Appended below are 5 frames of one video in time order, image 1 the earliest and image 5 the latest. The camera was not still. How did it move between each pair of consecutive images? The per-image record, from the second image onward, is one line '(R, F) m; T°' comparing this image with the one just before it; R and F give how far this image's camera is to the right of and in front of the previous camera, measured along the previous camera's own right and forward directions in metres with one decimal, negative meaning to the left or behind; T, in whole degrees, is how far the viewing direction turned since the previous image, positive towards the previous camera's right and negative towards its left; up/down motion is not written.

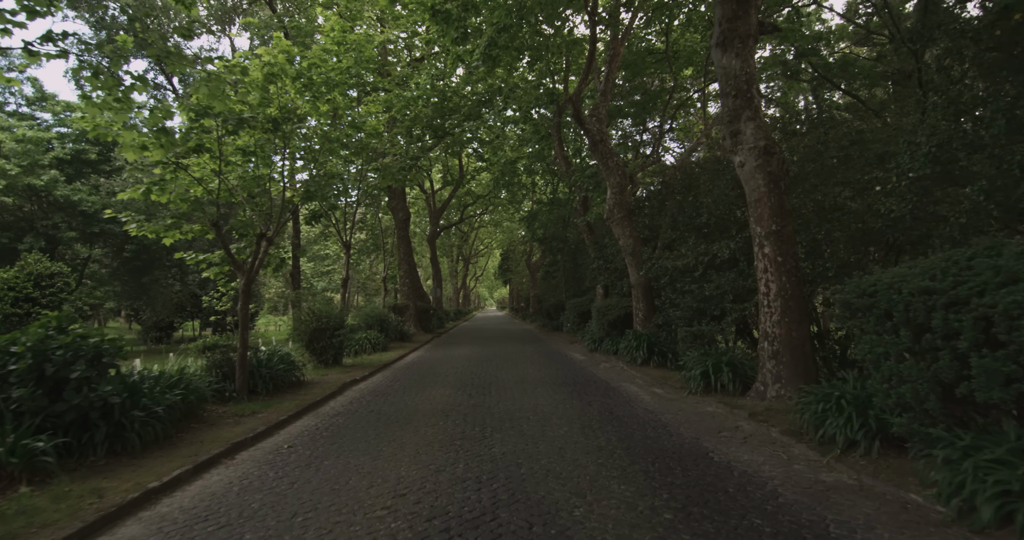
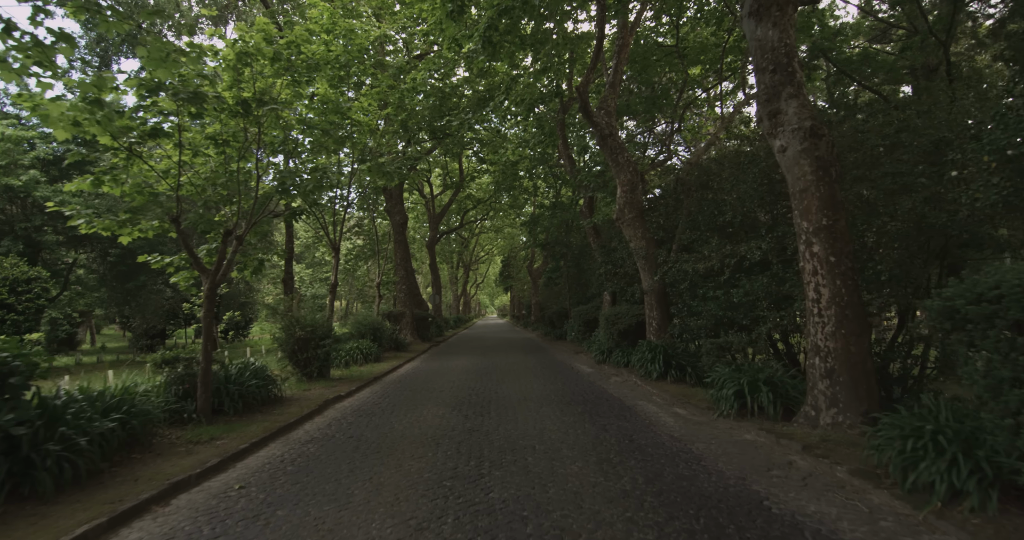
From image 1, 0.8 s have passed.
(0.0, +1.2) m; 0°
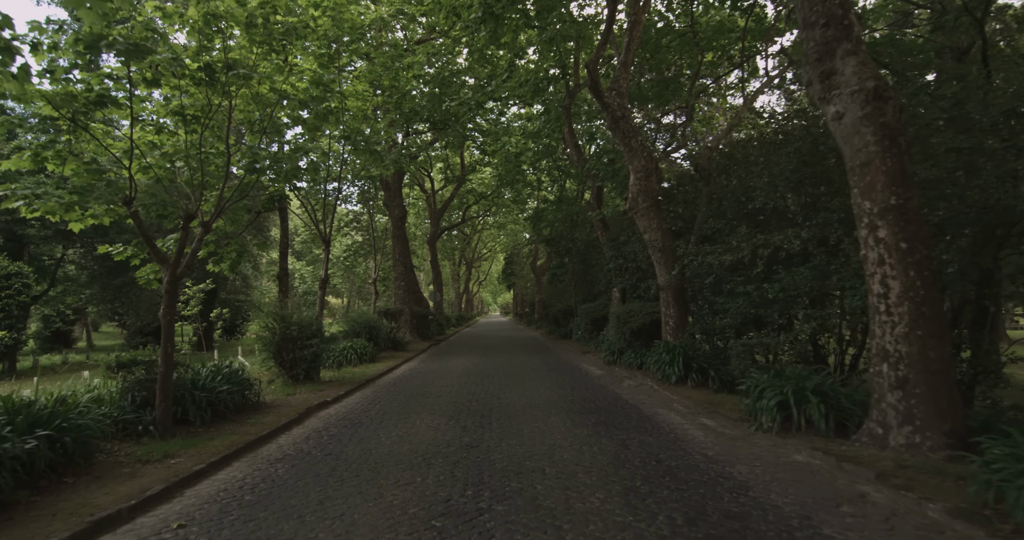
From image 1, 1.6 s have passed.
(0.0, +1.1) m; 0°
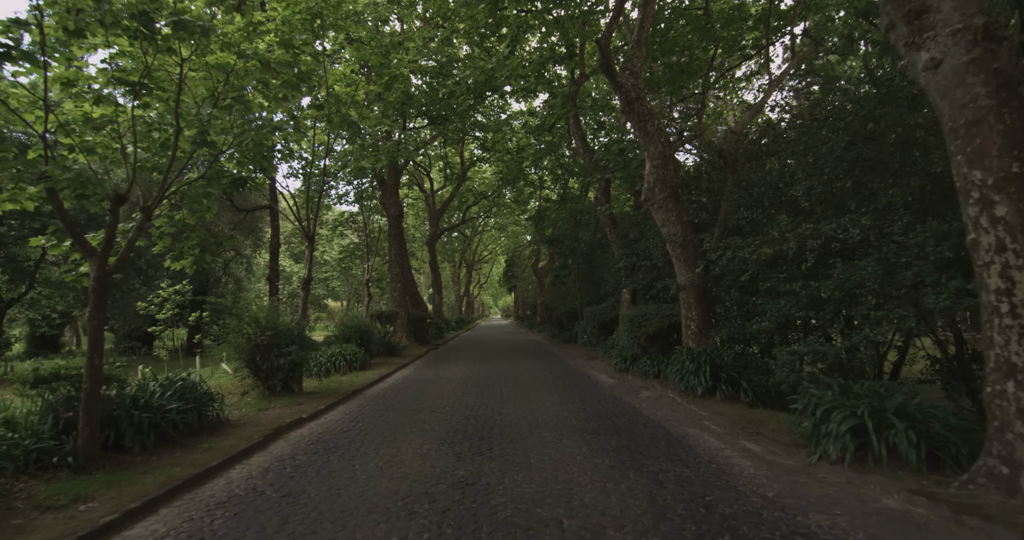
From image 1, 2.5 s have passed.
(-0.1, +1.3) m; 0°
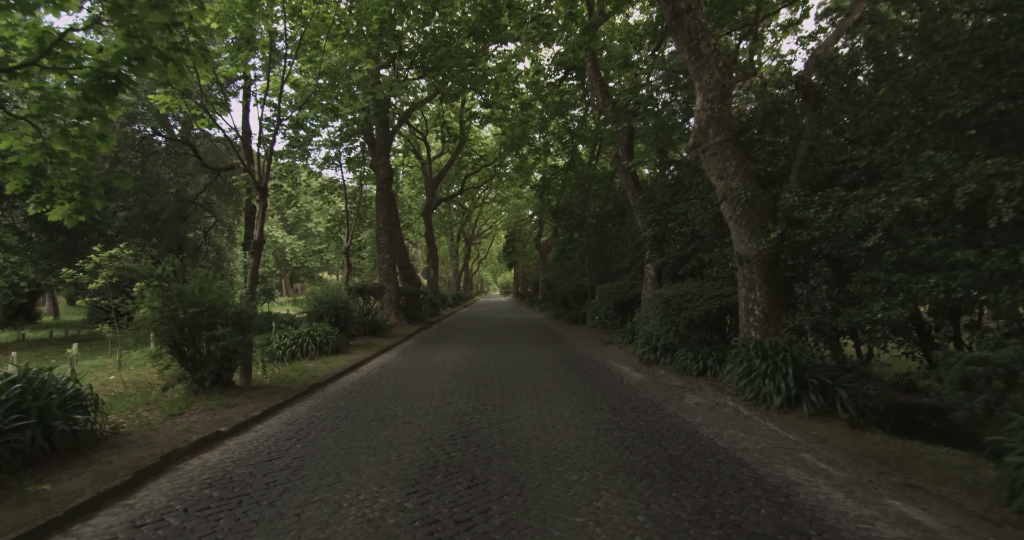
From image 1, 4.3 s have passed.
(-0.1, +2.6) m; 0°
